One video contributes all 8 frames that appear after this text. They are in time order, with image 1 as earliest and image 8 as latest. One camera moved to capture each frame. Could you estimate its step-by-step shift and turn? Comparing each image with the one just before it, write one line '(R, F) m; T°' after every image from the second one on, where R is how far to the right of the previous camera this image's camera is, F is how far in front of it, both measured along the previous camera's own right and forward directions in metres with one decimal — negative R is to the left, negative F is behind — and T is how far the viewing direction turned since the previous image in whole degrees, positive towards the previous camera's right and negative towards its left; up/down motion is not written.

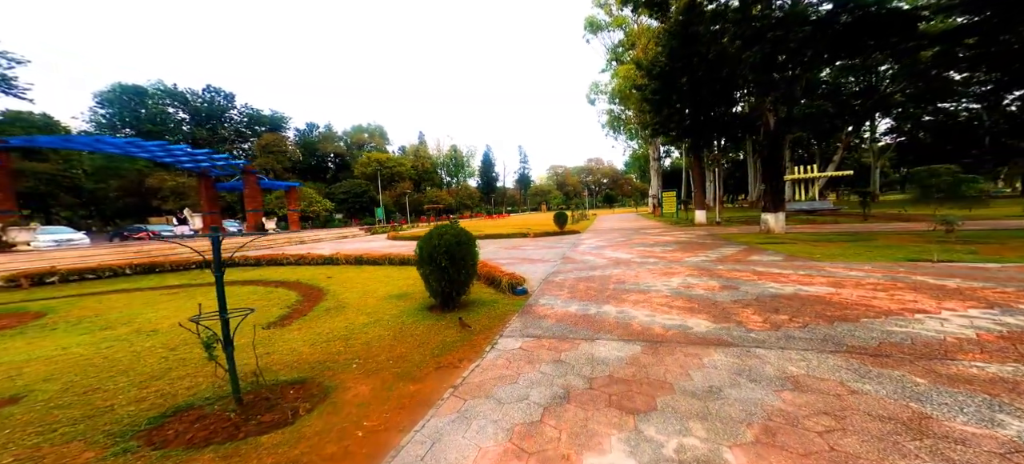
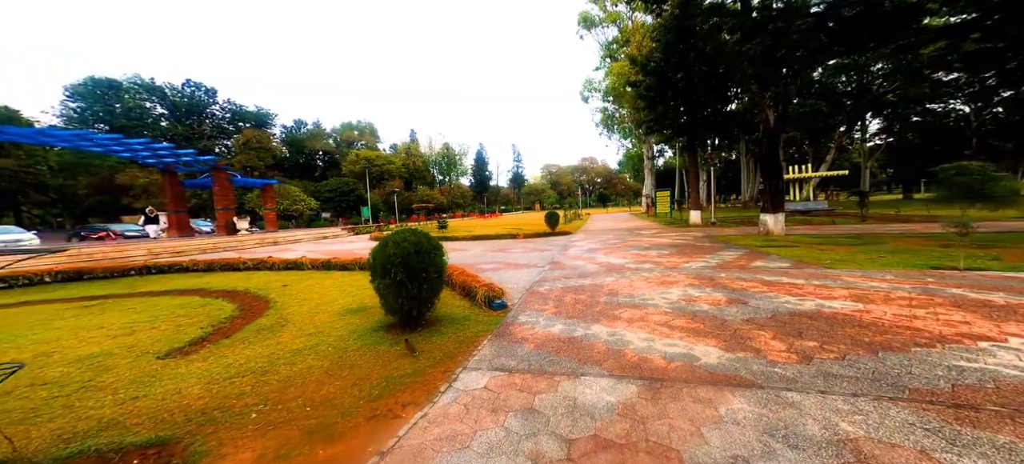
(+0.2, +0.8) m; +1°
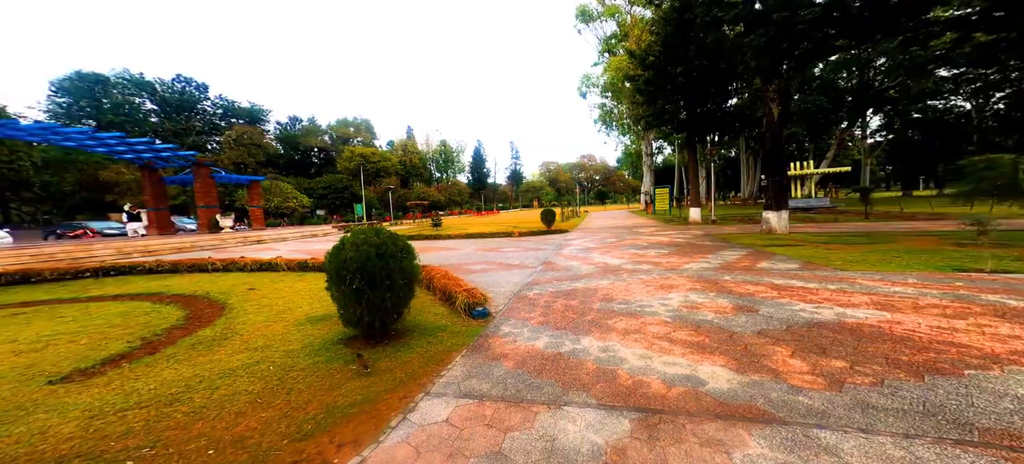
(+0.2, +0.5) m; 0°
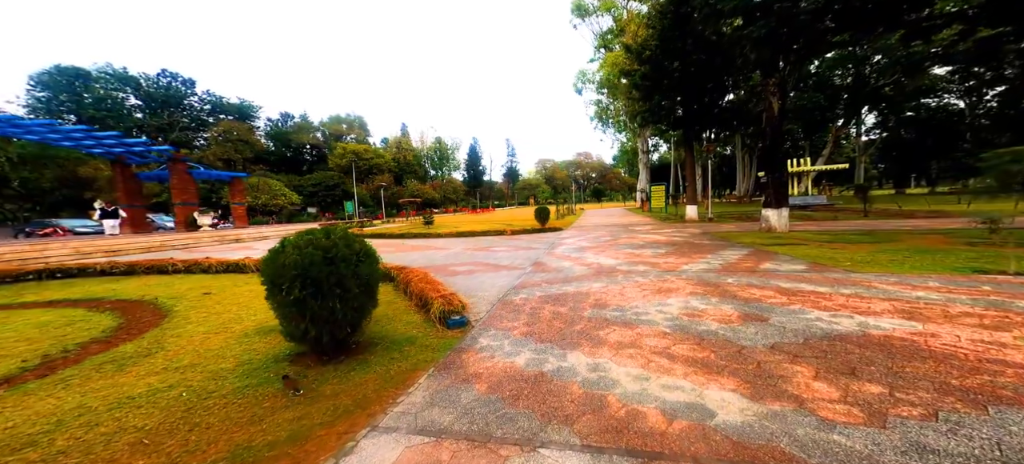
(+0.2, +0.5) m; +1°
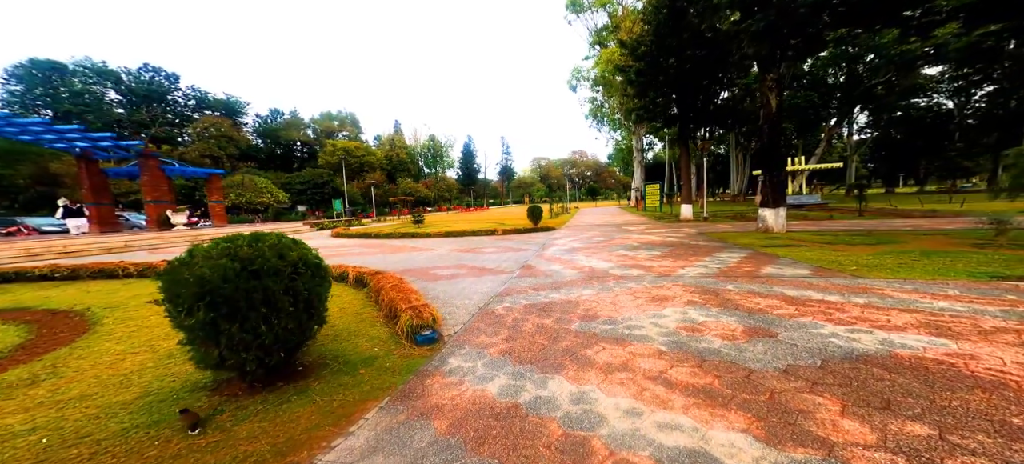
(+0.2, +0.5) m; +1°
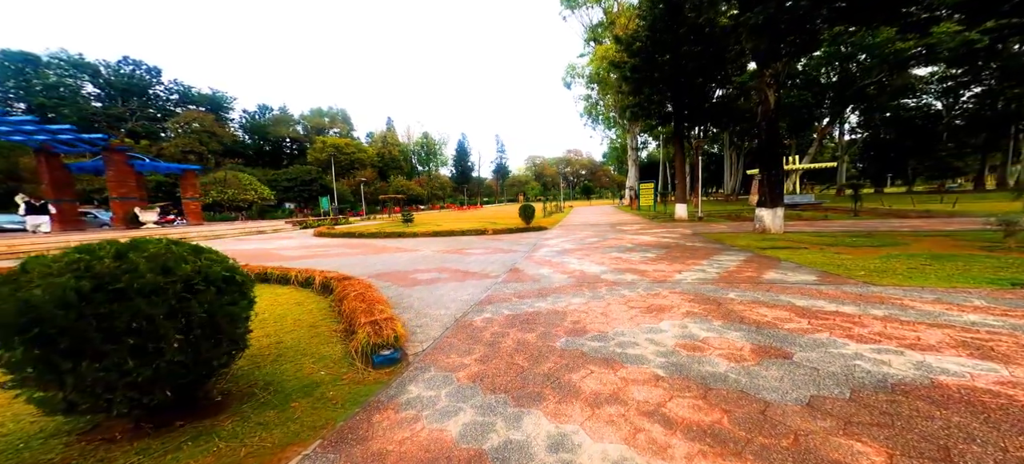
(+0.2, +0.5) m; +1°
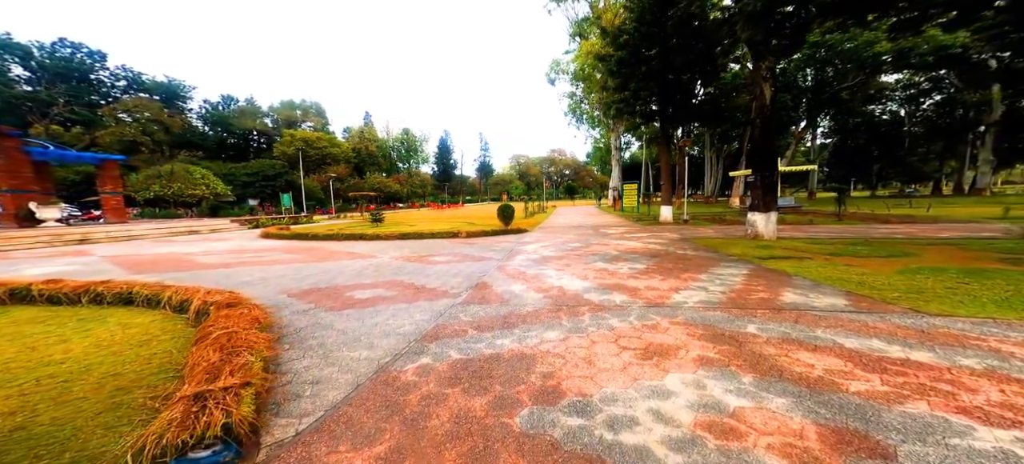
(+0.3, +1.2) m; +3°
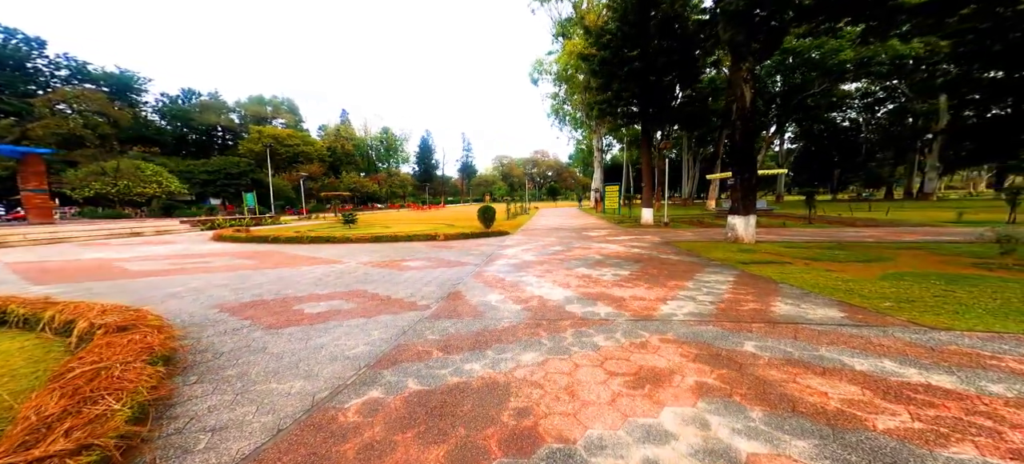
(+0.1, +0.5) m; +3°
